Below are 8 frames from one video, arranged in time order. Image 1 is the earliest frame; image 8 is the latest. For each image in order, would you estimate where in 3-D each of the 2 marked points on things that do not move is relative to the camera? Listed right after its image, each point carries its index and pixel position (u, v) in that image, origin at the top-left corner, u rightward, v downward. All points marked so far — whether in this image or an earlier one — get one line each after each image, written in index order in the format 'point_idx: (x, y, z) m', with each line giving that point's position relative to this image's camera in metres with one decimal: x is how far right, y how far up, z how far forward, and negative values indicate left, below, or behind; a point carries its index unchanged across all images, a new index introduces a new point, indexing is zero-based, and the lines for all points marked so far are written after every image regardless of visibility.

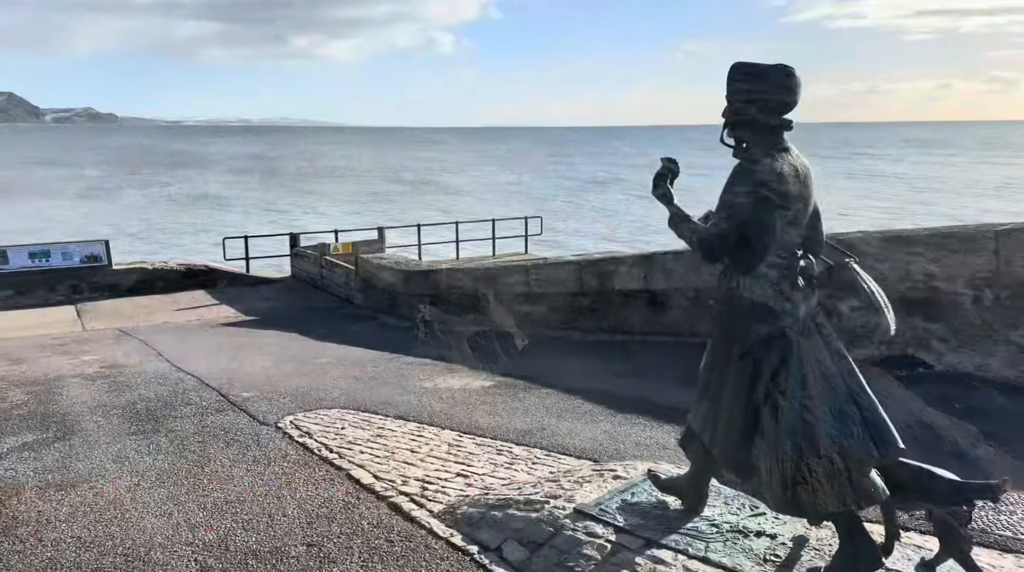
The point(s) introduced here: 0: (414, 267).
0: (-1.3, +0.3, +12.1) m
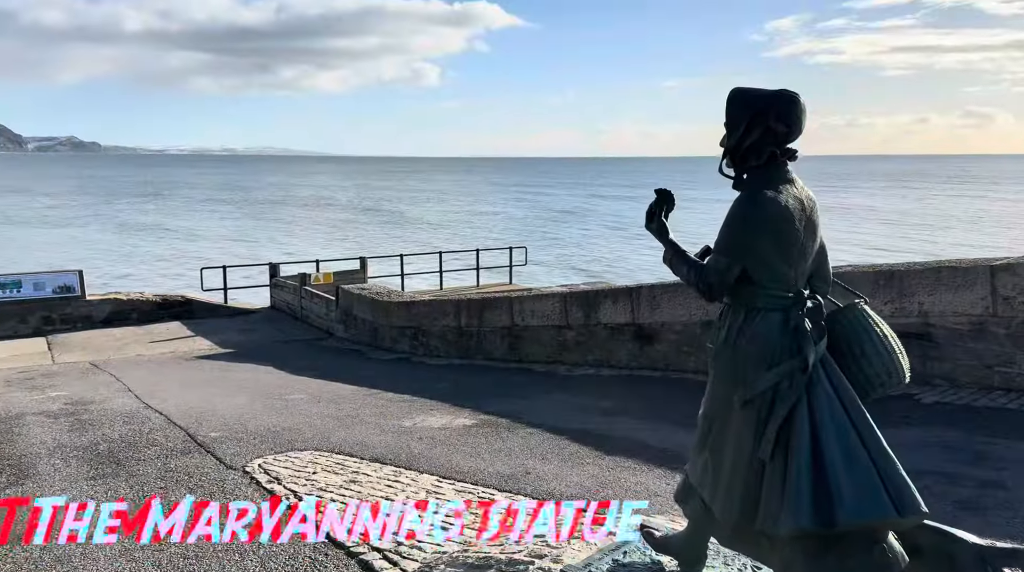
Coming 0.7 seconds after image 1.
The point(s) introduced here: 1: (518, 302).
0: (-1.5, -0.1, +11.8) m
1: (+0.1, -0.2, +9.9) m
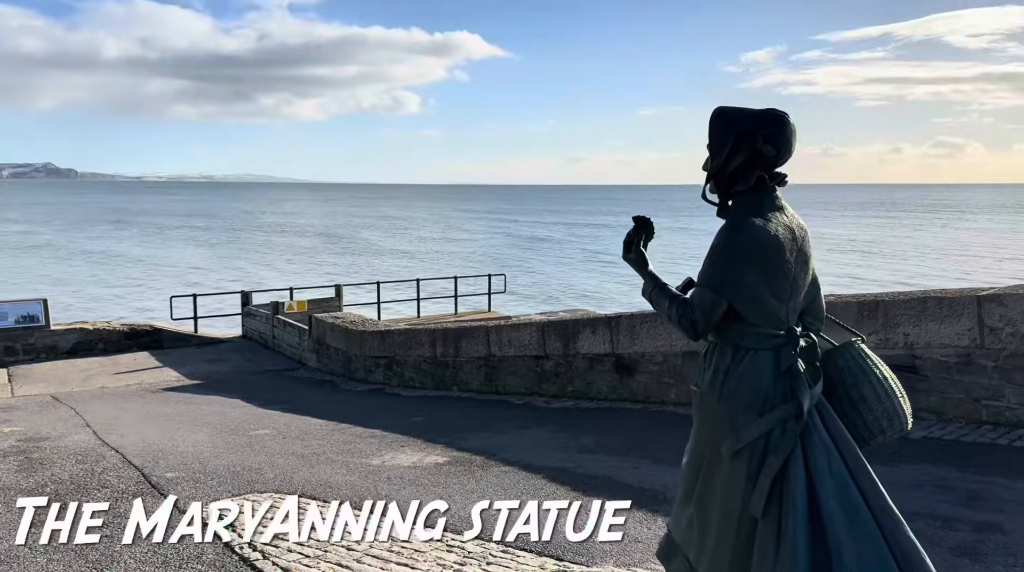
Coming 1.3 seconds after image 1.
0: (-1.8, -0.5, +11.5) m
1: (-0.2, -0.5, +9.7) m
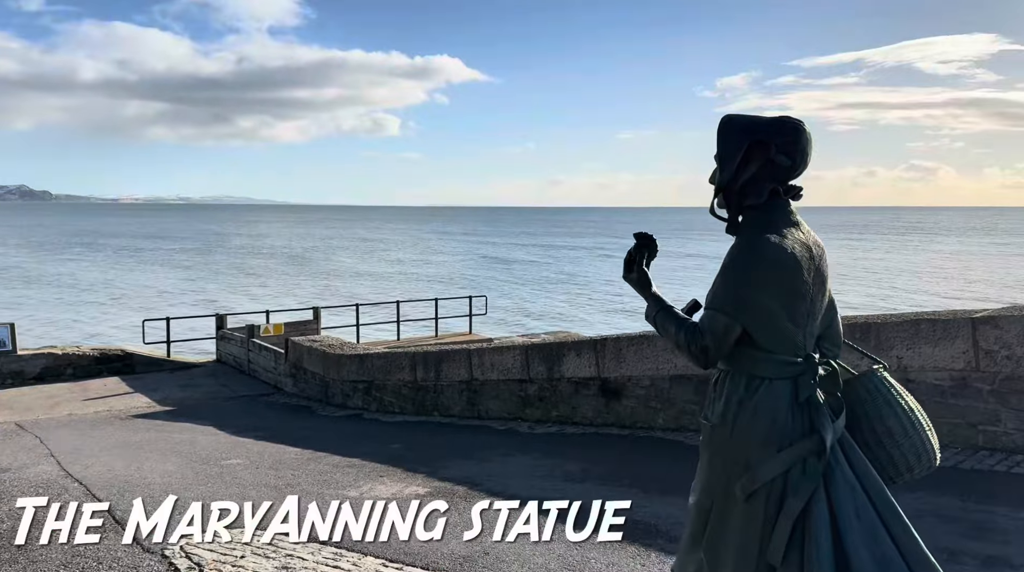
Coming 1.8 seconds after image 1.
0: (-2.0, -0.8, +11.2) m
1: (-0.4, -0.7, +9.4) m
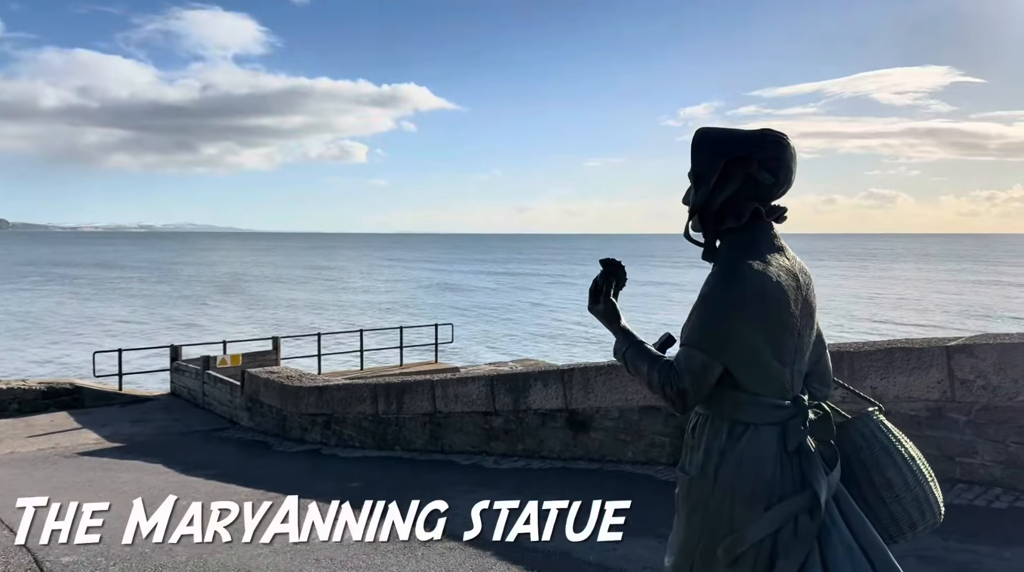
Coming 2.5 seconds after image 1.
0: (-2.4, -1.1, +10.8) m
1: (-0.7, -1.0, +9.1) m
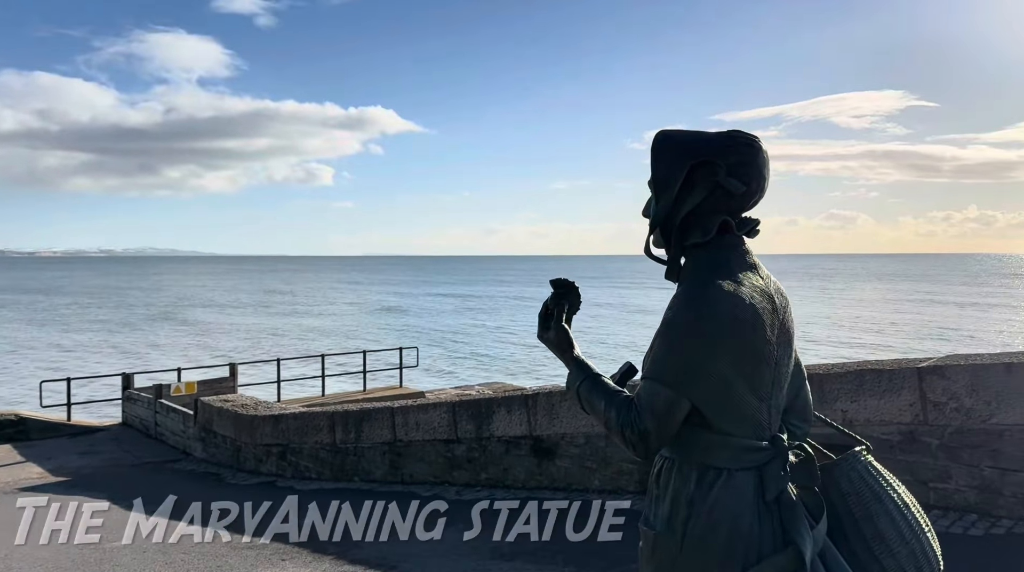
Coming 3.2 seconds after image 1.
0: (-2.8, -1.4, +10.5) m
1: (-1.1, -1.2, +8.8) m
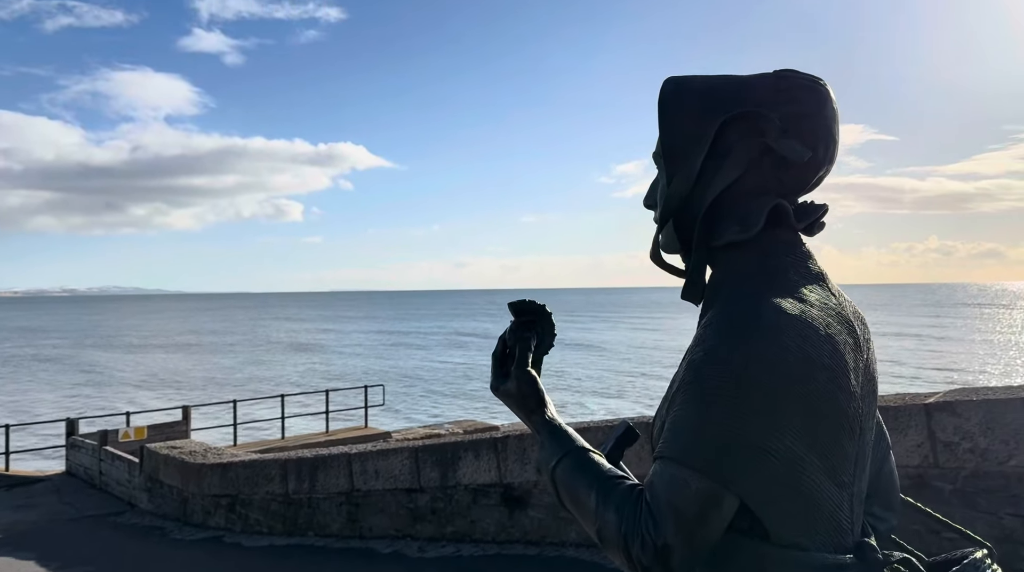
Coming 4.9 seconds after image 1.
0: (-3.2, -1.8, +9.6) m
1: (-1.3, -1.5, +8.1) m
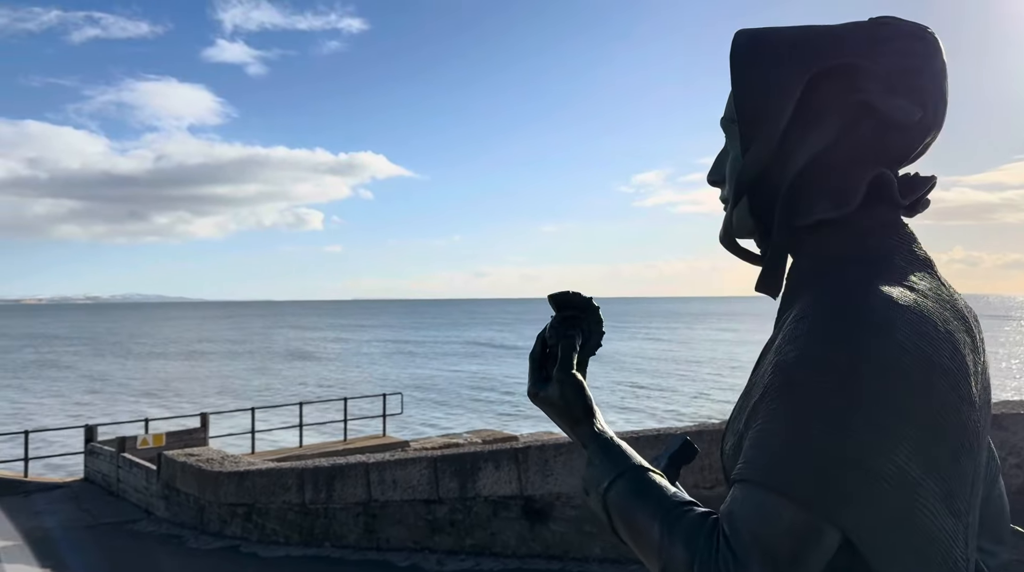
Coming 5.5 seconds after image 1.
0: (-2.9, -1.9, +9.5) m
1: (-1.2, -1.6, +7.9) m
